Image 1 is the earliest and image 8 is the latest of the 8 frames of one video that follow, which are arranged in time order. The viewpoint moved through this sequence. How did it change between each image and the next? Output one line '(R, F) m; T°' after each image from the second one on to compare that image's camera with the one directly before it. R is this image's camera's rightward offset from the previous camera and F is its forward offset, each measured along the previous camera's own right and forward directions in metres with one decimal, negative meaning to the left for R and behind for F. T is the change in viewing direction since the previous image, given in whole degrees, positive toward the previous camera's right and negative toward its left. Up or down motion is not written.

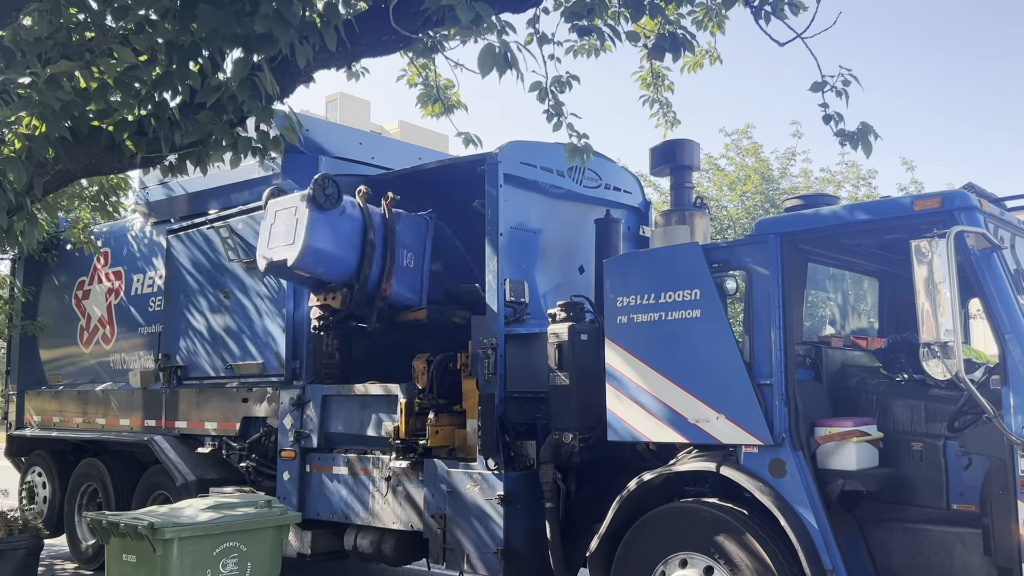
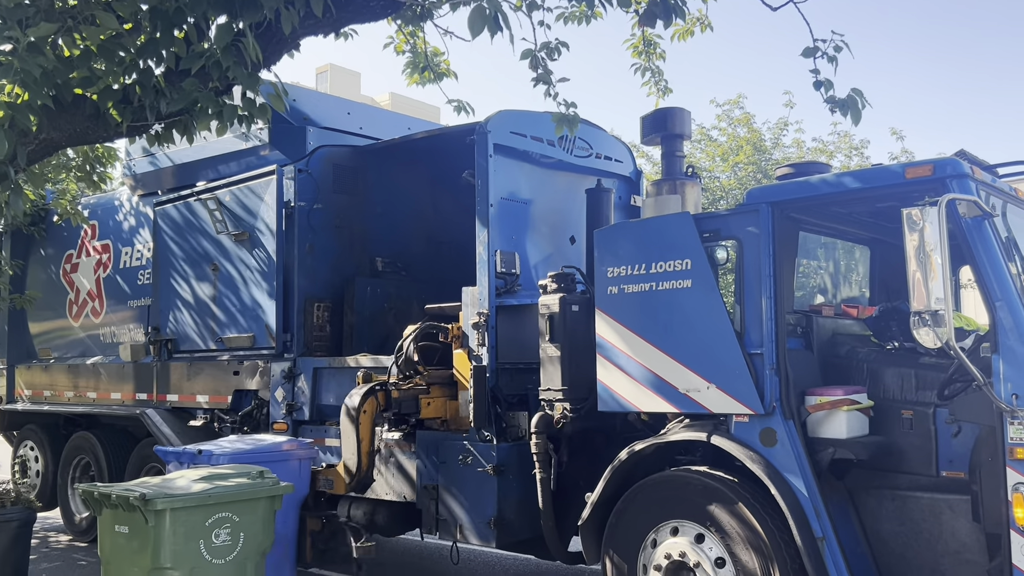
(0.0, 0.0) m; +1°
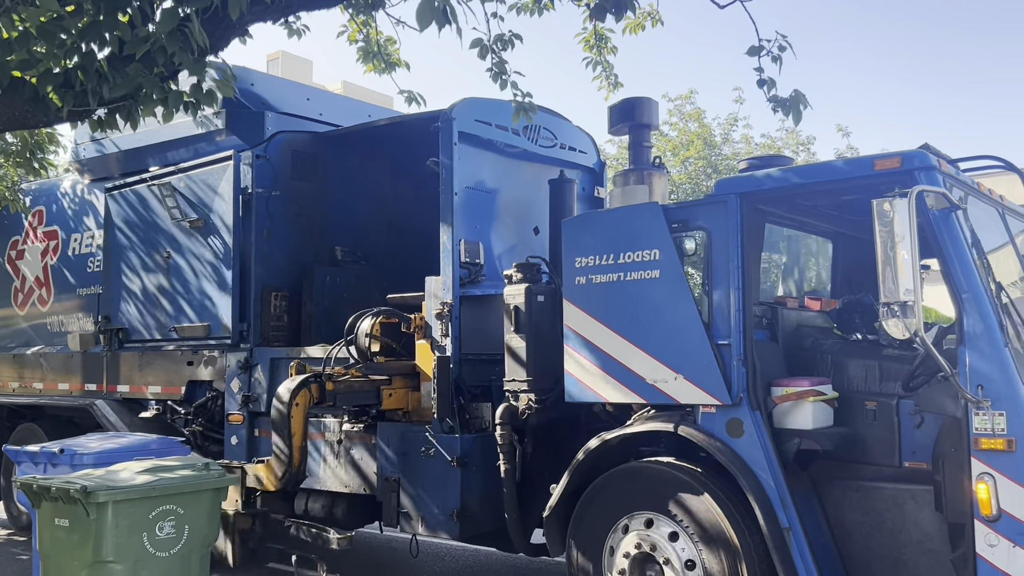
(-0.1, +0.1) m; +3°
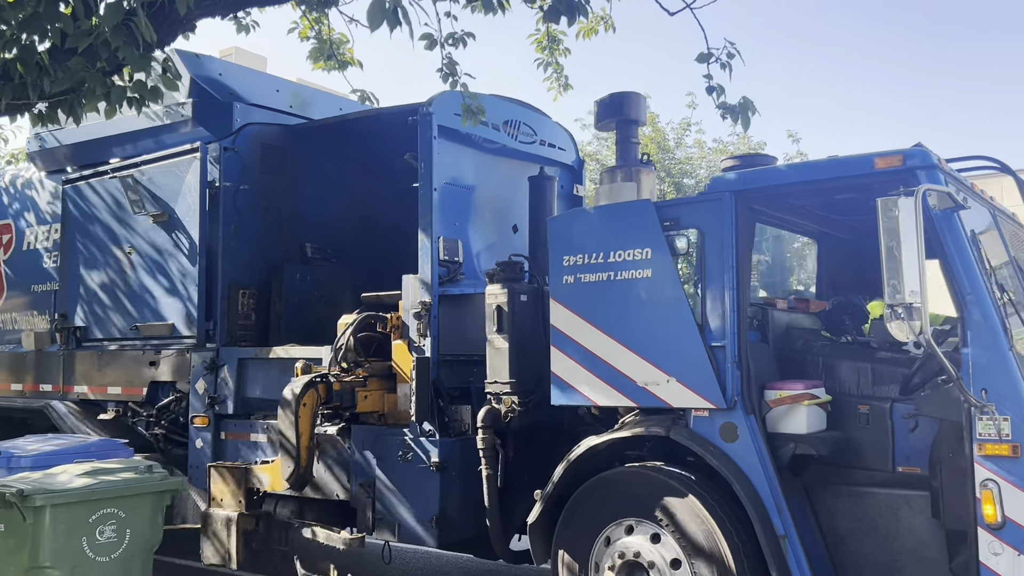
(-0.1, +0.2) m; +3°
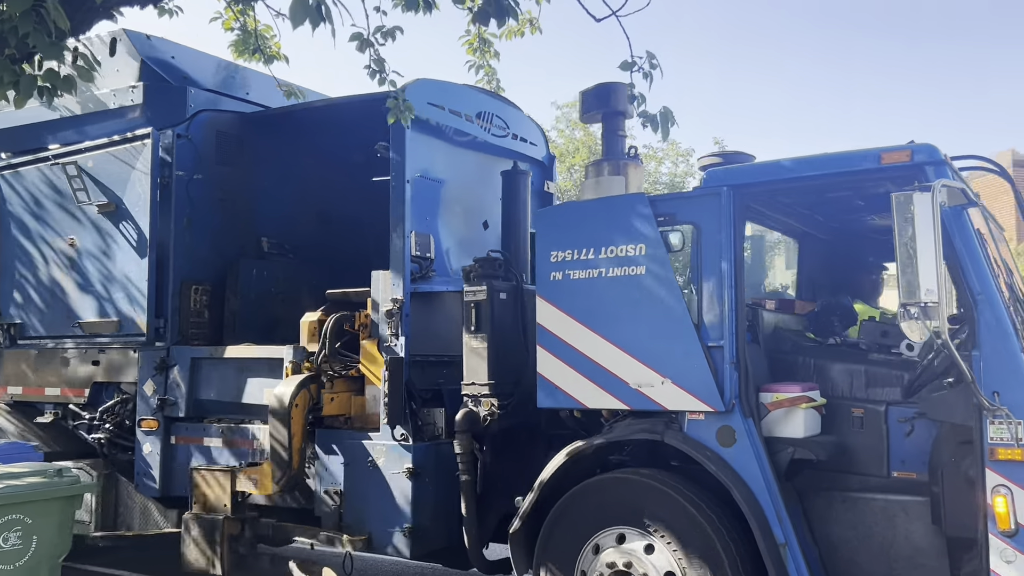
(-0.2, +0.2) m; +4°
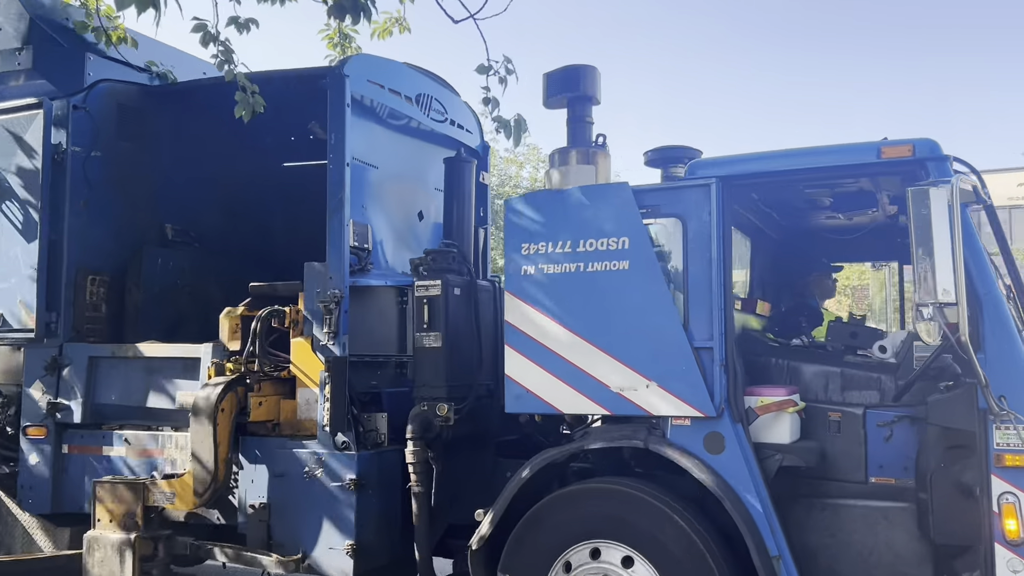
(-0.4, +0.4) m; +8°
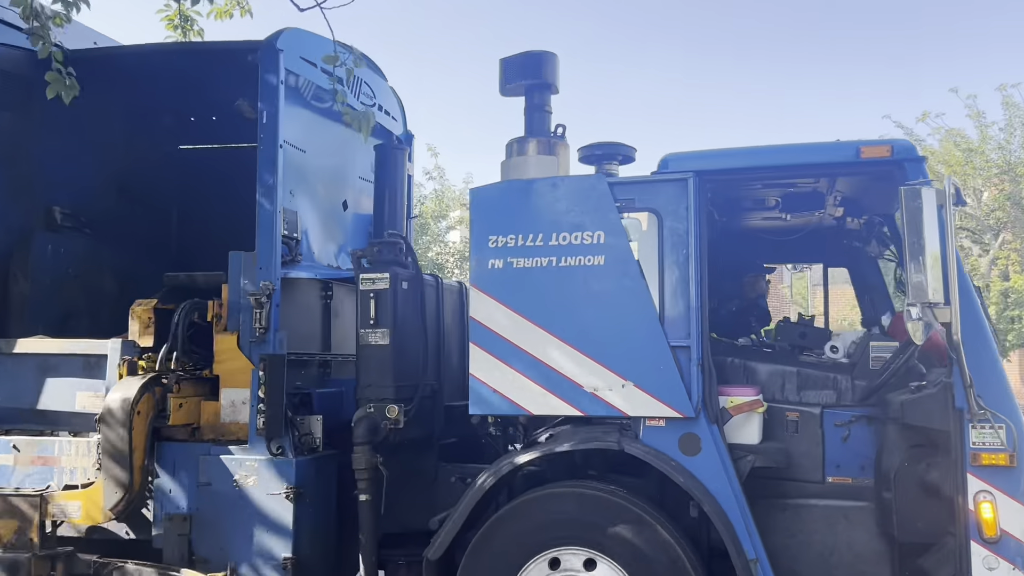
(-0.4, +0.3) m; +9°
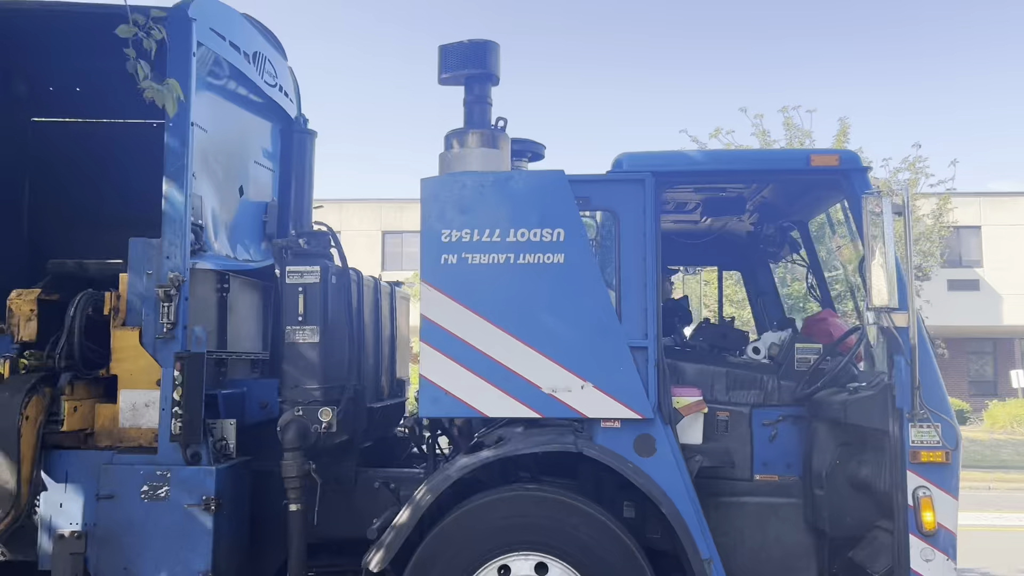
(-0.5, +0.2) m; +11°
